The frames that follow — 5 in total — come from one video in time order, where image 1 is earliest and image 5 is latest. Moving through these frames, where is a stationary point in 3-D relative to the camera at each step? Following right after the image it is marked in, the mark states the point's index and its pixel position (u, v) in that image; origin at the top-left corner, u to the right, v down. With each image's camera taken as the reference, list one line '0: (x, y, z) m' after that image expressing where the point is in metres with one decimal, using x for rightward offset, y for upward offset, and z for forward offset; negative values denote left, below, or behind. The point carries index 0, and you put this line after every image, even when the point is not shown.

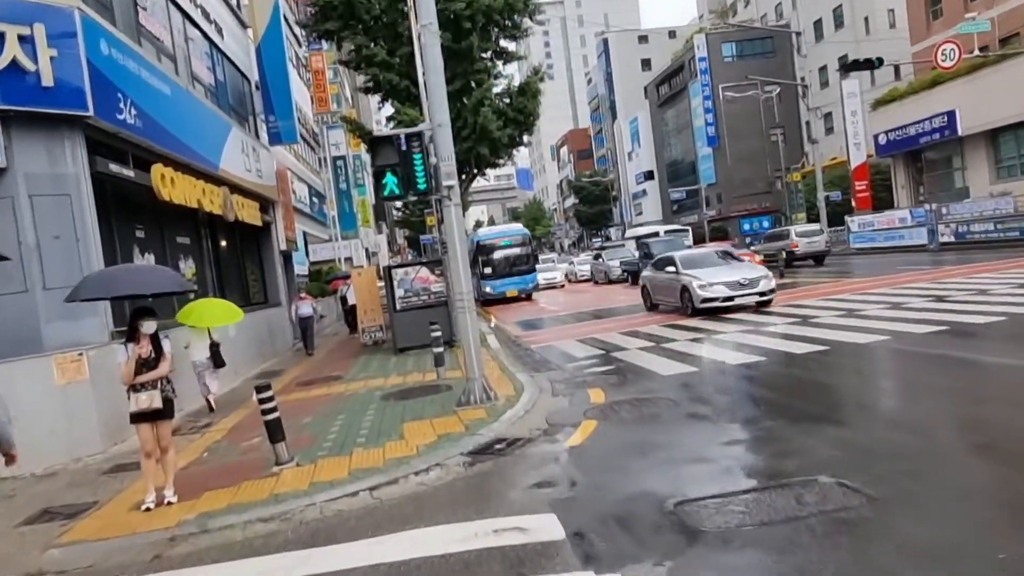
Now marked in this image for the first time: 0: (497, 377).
0: (-0.2, -1.4, +11.8) m
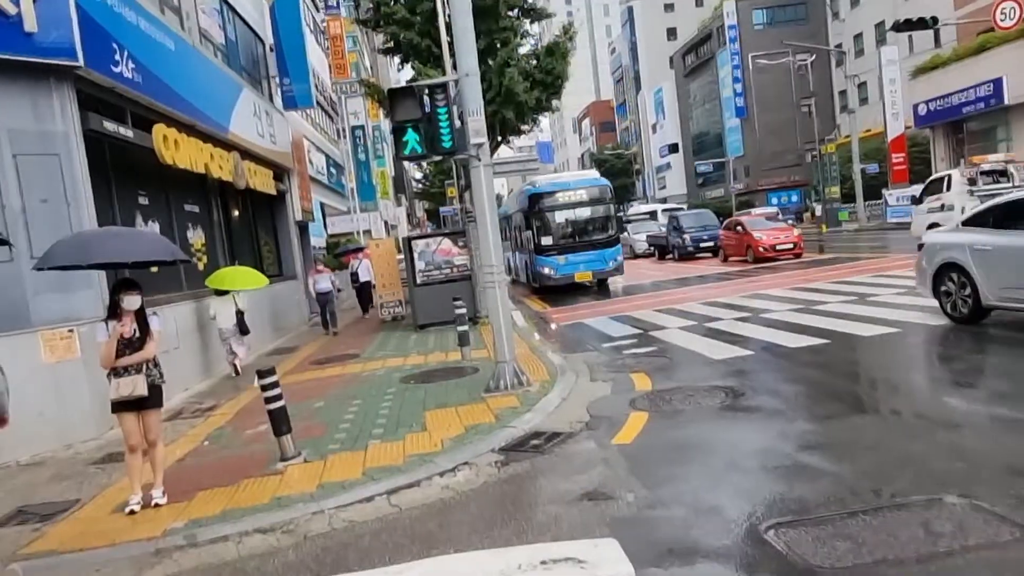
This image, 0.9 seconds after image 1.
0: (+0.2, -1.0, +10.8) m
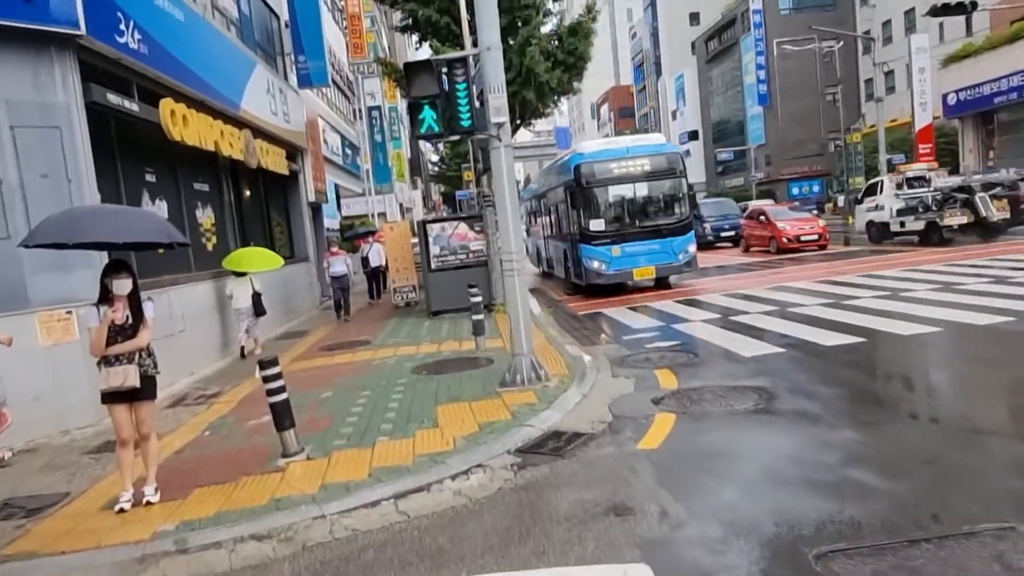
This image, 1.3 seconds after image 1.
0: (+0.5, -0.9, +10.3) m
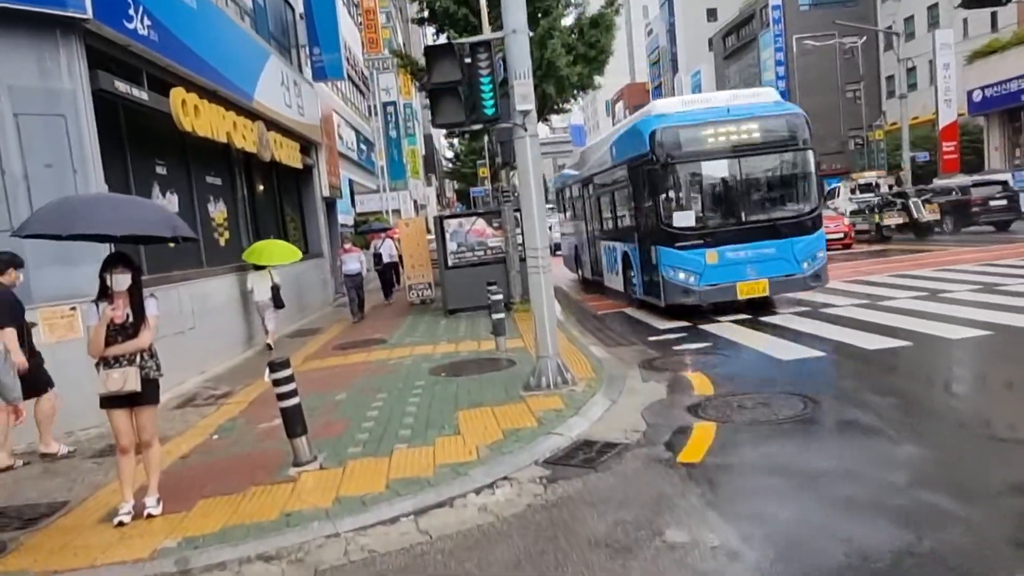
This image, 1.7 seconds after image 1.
0: (+0.8, -0.9, +9.8) m
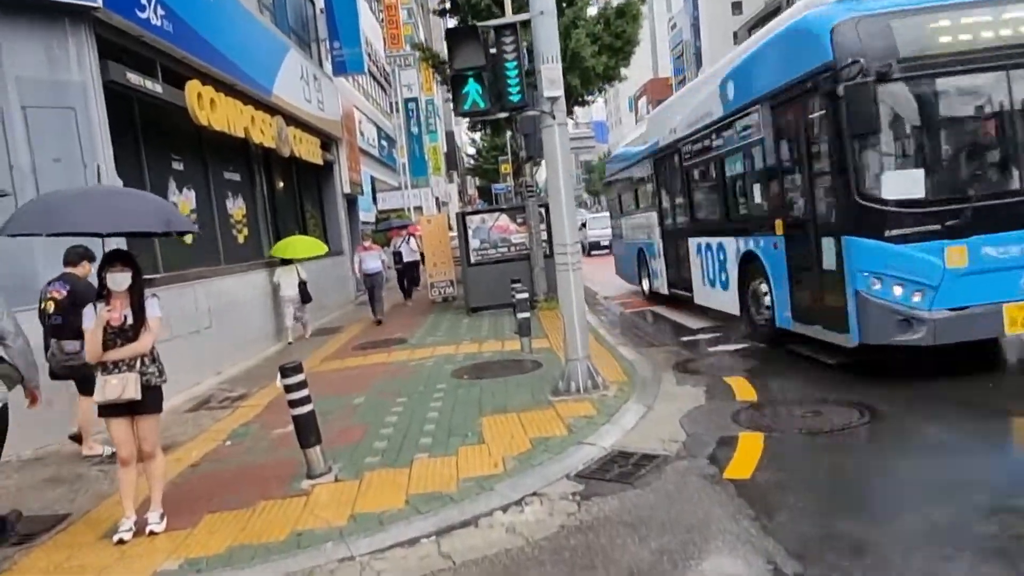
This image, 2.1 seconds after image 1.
0: (+1.1, -0.8, +9.3) m
